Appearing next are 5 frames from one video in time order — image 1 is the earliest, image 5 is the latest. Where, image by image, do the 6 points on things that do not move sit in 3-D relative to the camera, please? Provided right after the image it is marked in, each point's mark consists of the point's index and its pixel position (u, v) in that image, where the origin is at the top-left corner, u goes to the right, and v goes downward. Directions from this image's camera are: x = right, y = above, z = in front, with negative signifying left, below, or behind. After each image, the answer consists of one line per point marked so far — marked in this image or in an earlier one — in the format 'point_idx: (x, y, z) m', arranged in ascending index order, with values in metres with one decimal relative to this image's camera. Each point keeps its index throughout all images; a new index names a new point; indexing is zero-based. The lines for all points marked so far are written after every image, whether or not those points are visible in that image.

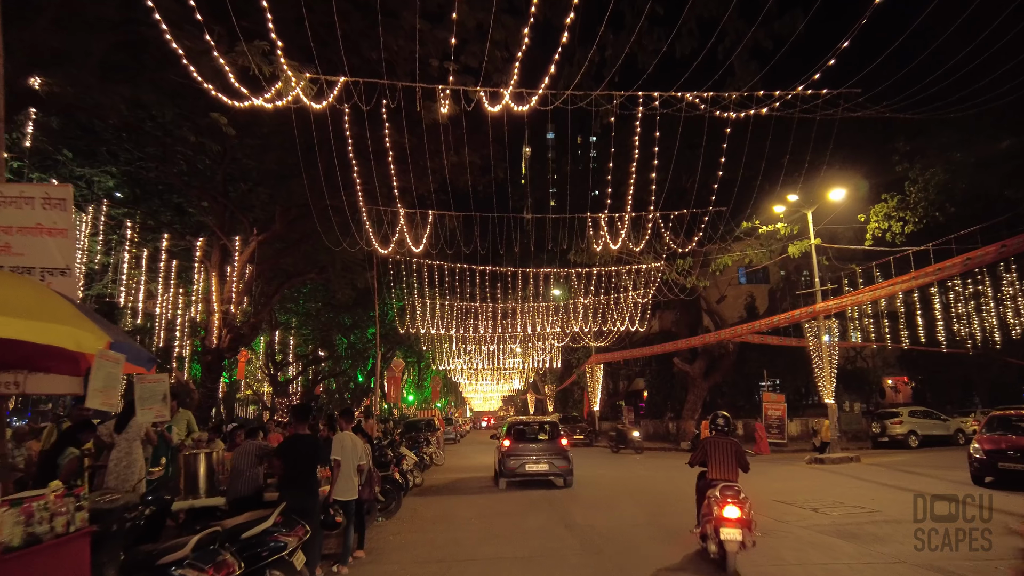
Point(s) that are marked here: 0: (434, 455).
0: (-2.1, -4.6, +18.7) m
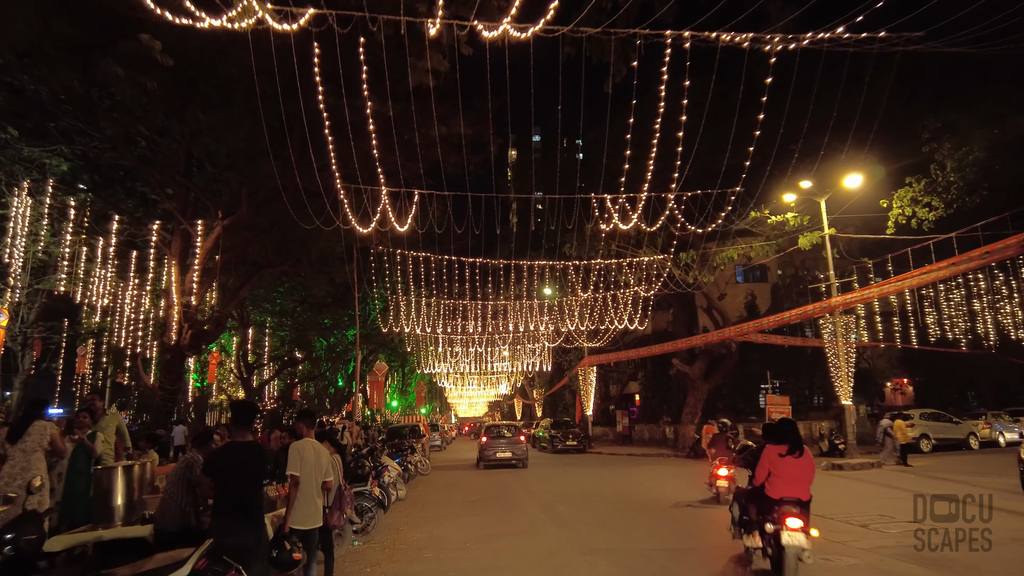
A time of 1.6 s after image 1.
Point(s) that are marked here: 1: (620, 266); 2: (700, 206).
0: (-2.3, -4.5, +17.2) m
1: (+3.2, +0.6, +19.9) m
2: (+5.0, +2.2, +17.6) m
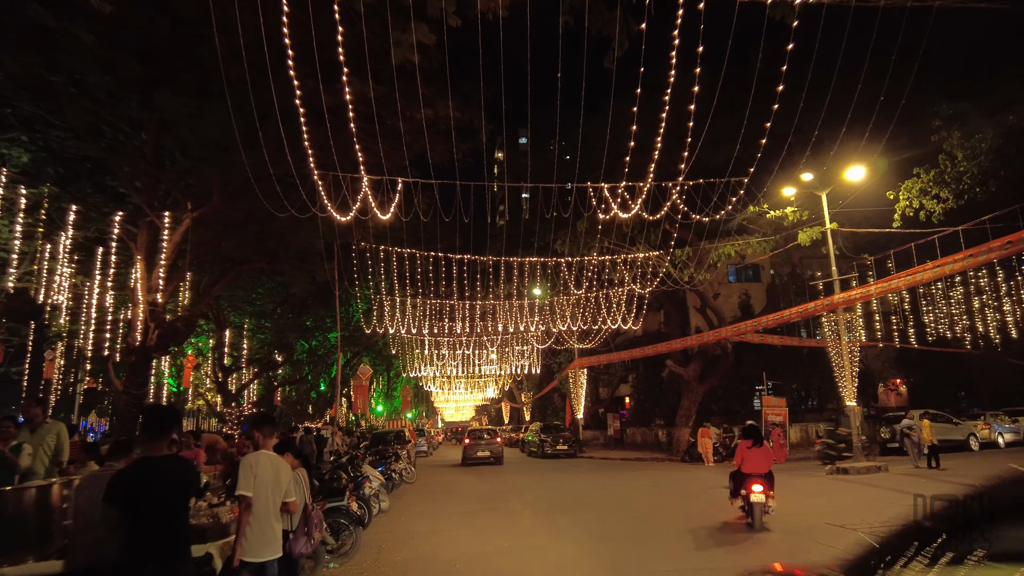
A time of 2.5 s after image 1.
0: (-2.6, -4.4, +16.4) m
1: (+2.9, +0.7, +19.2) m
2: (+4.7, +2.3, +16.9) m
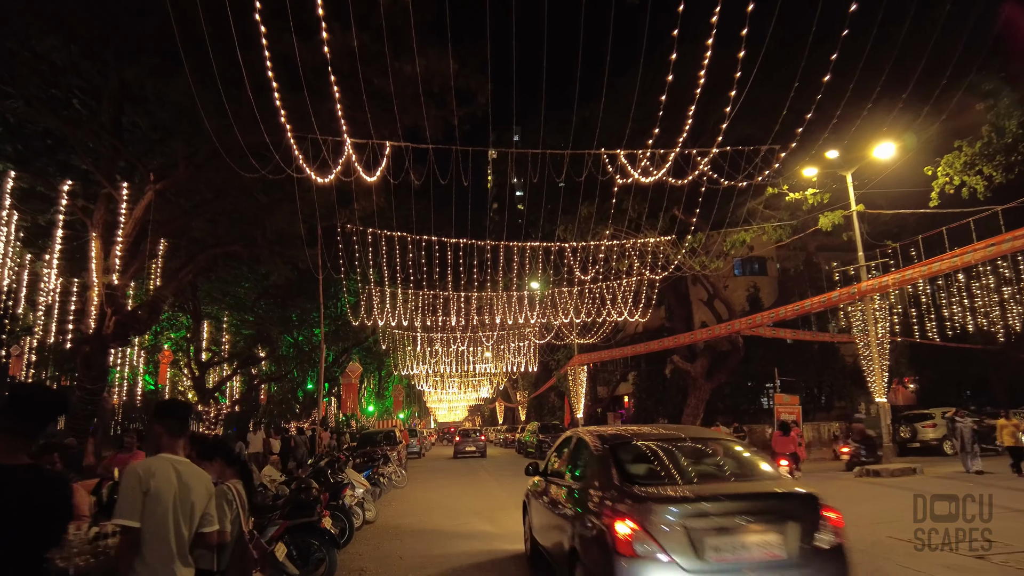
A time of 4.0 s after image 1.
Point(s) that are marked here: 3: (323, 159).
0: (-2.6, -4.1, +15.0) m
1: (+2.8, +1.0, +17.9) m
2: (+4.7, +2.5, +15.7) m
3: (-3.3, +2.2, +12.0) m
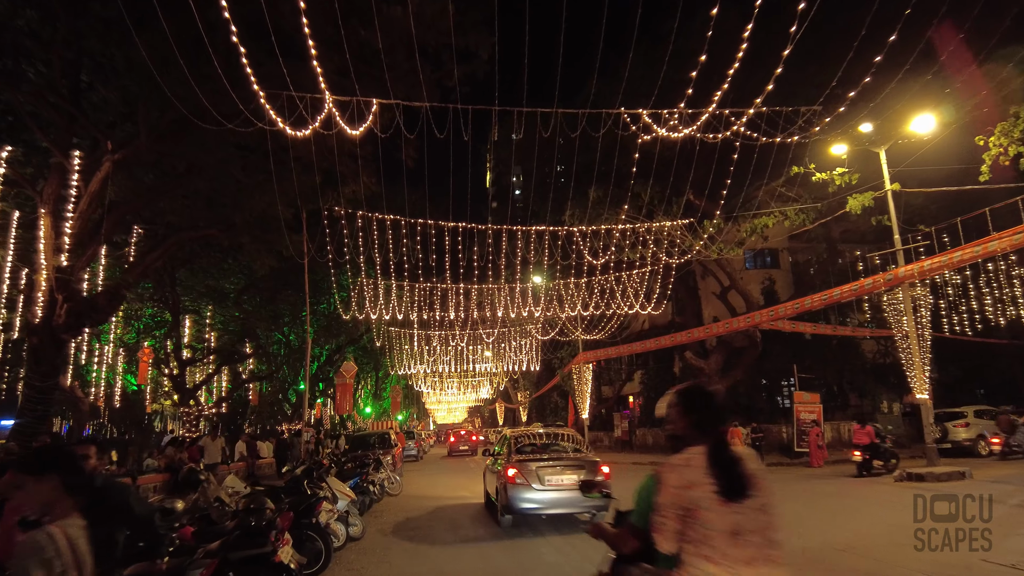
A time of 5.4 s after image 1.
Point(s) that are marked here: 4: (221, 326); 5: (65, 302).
0: (-2.5, -3.9, +13.8) m
1: (+2.9, +1.2, +16.7) m
2: (+4.8, +2.8, +14.5) m
3: (-3.2, +2.4, +10.7) m
4: (-8.6, -1.3, +20.0) m
5: (-6.6, -0.2, +10.1) m
